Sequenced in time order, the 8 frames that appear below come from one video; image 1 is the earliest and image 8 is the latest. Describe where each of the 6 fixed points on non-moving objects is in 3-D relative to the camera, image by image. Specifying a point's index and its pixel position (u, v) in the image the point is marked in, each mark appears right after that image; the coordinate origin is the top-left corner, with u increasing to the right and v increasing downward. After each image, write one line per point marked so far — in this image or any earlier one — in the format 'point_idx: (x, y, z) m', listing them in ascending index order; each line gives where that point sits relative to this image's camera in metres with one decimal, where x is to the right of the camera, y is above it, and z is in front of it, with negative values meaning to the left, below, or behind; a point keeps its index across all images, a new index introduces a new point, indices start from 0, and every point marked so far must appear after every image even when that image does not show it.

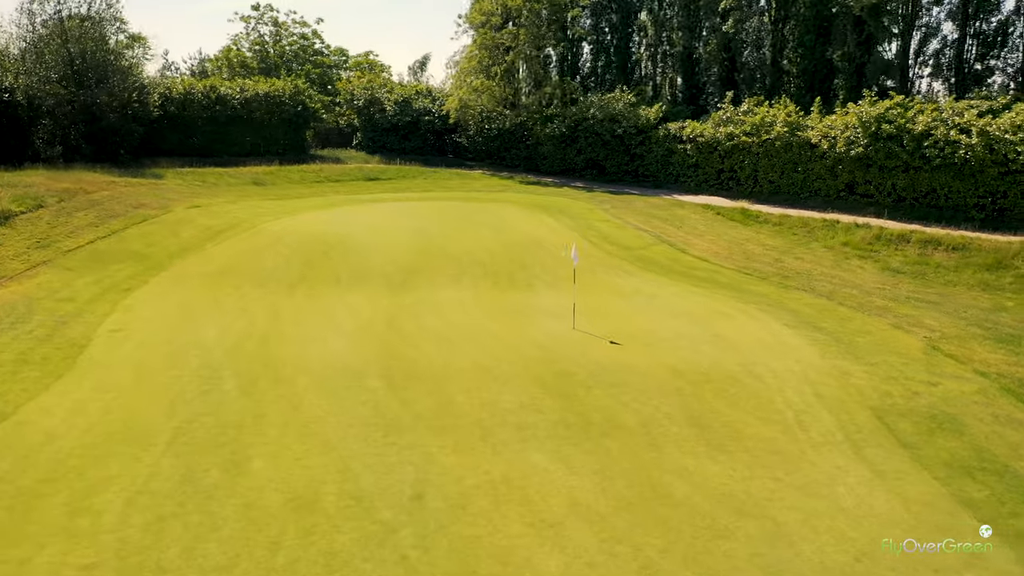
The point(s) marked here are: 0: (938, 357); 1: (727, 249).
0: (+5.3, -0.9, +10.1) m
1: (+4.4, +0.8, +16.8) m
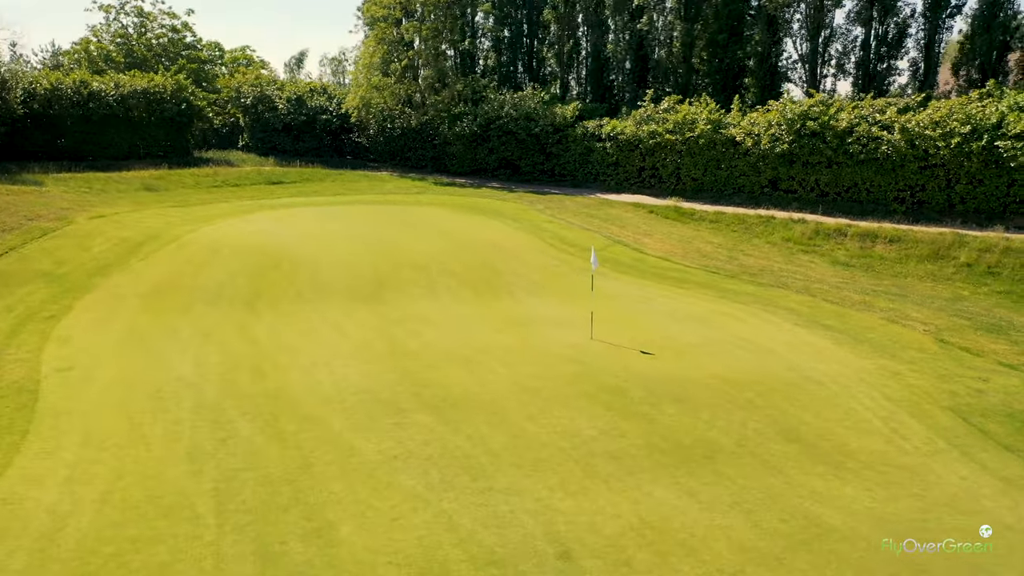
0: (+5.5, -0.8, +10.1) m
1: (+3.4, +0.8, +16.6) m
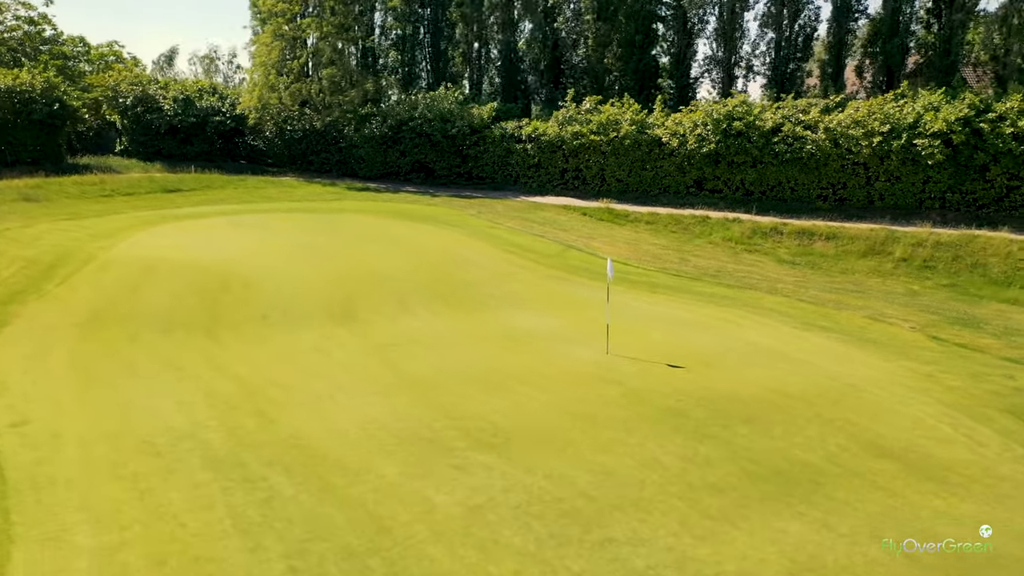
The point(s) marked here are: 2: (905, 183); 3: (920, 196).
0: (+5.5, -0.7, +10.2) m
1: (+2.4, +0.7, +16.3) m
2: (+9.8, +2.5, +20.1) m
3: (+10.2, +2.2, +20.0) m
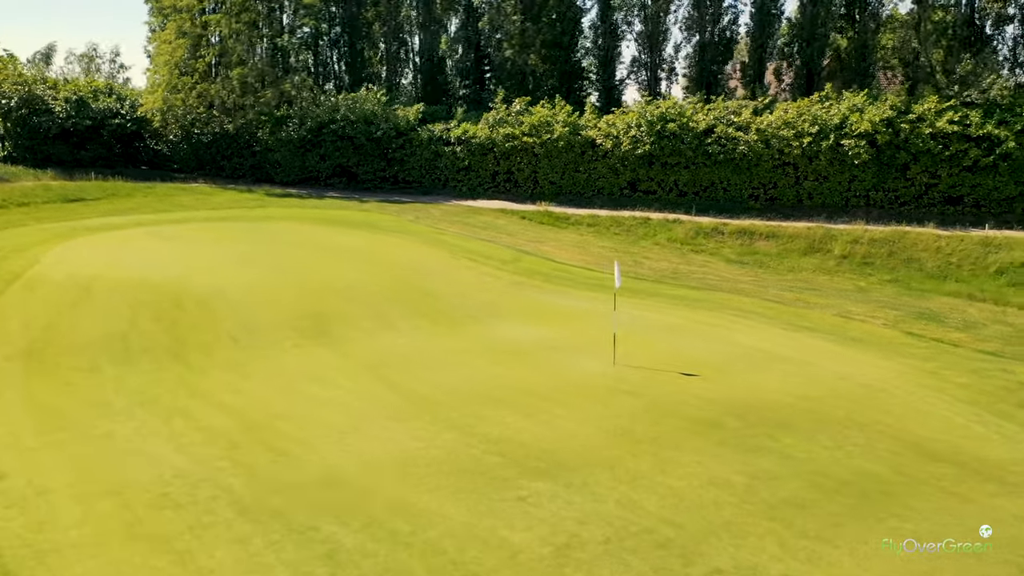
0: (+5.4, -0.7, +10.5) m
1: (+1.4, +0.7, +16.0) m
2: (+8.2, +2.7, +20.9) m
3: (+8.6, +2.3, +20.8) m
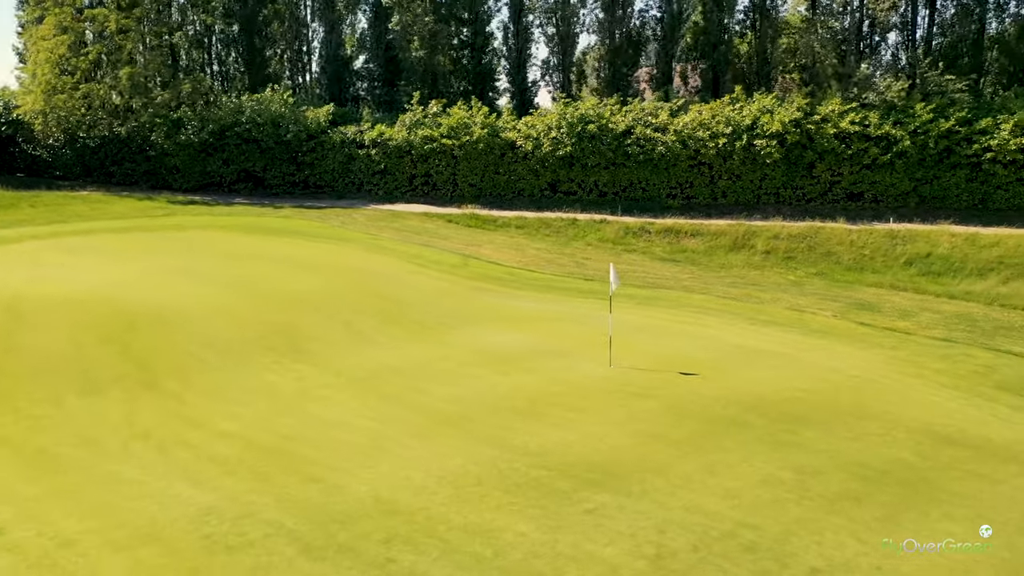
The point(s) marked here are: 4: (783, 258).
0: (+5.1, -0.6, +11.1) m
1: (+0.2, +0.6, +15.9) m
2: (+6.1, +2.8, +21.7) m
3: (+6.5, +2.5, +21.8) m
4: (+5.6, +0.6, +17.1) m
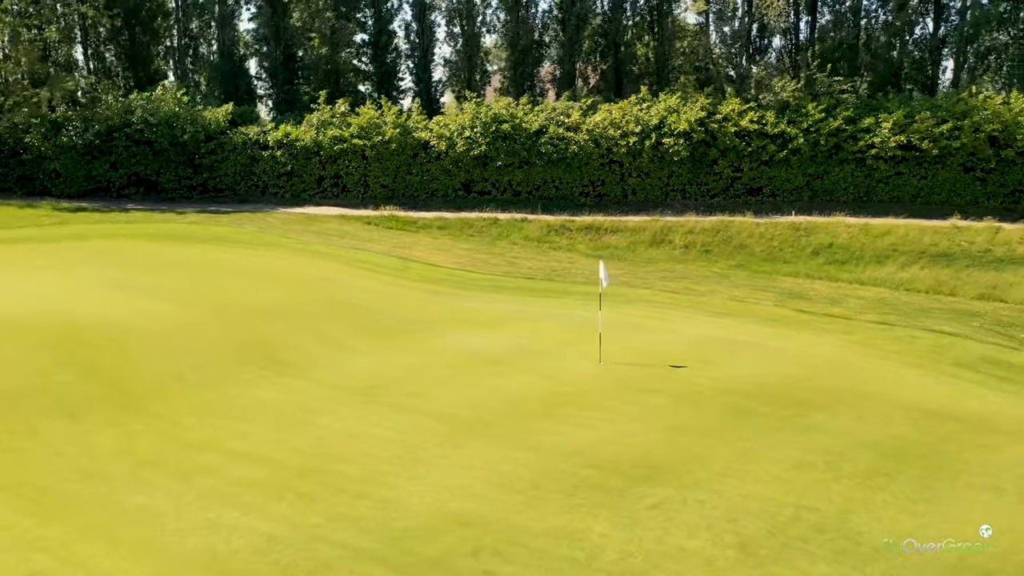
0: (+4.6, -0.4, +11.8) m
1: (-1.1, +0.6, +15.8) m
2: (+3.8, +3.0, +22.5) m
3: (+4.1, +2.7, +22.6) m
4: (+4.1, +0.8, +17.8) m
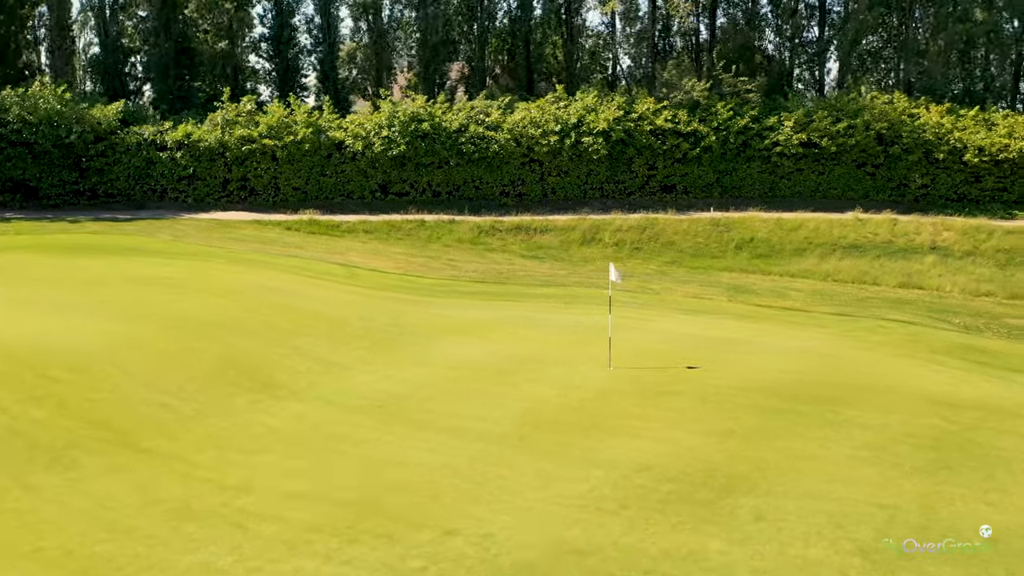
0: (+4.1, -0.3, +12.1) m
1: (-2.1, +0.5, +15.2) m
2: (+1.4, +3.0, +22.5) m
3: (+1.8, +2.8, +22.7) m
4: (+2.6, +0.8, +18.0) m
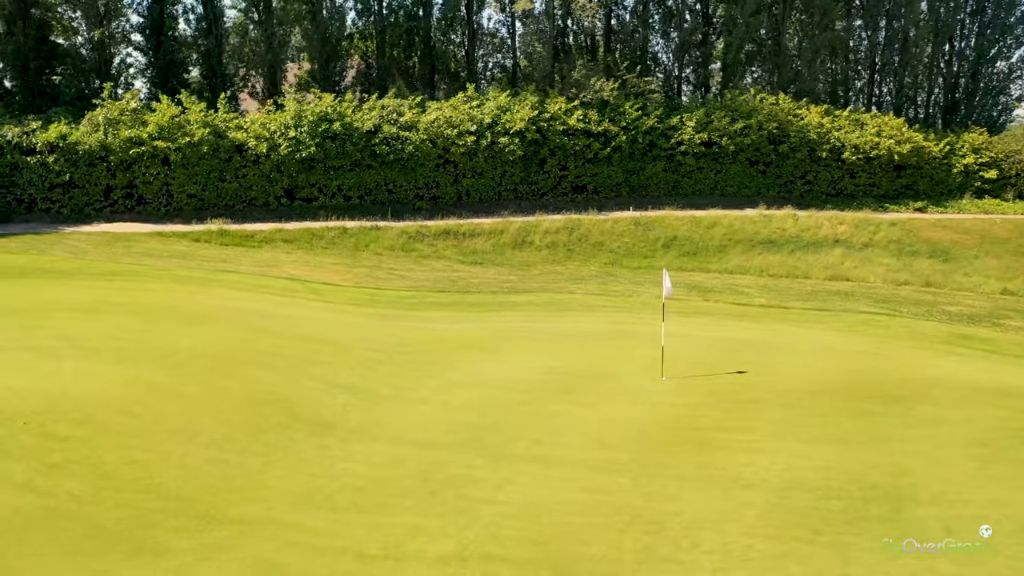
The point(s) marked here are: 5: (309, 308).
0: (+3.8, -0.3, +12.2) m
1: (-2.9, +0.2, +13.9) m
2: (-1.0, +2.9, +21.9) m
3: (-0.7, +2.6, +22.1) m
4: (+1.1, +0.8, +17.7) m
5: (-2.7, -0.3, +10.6) m
